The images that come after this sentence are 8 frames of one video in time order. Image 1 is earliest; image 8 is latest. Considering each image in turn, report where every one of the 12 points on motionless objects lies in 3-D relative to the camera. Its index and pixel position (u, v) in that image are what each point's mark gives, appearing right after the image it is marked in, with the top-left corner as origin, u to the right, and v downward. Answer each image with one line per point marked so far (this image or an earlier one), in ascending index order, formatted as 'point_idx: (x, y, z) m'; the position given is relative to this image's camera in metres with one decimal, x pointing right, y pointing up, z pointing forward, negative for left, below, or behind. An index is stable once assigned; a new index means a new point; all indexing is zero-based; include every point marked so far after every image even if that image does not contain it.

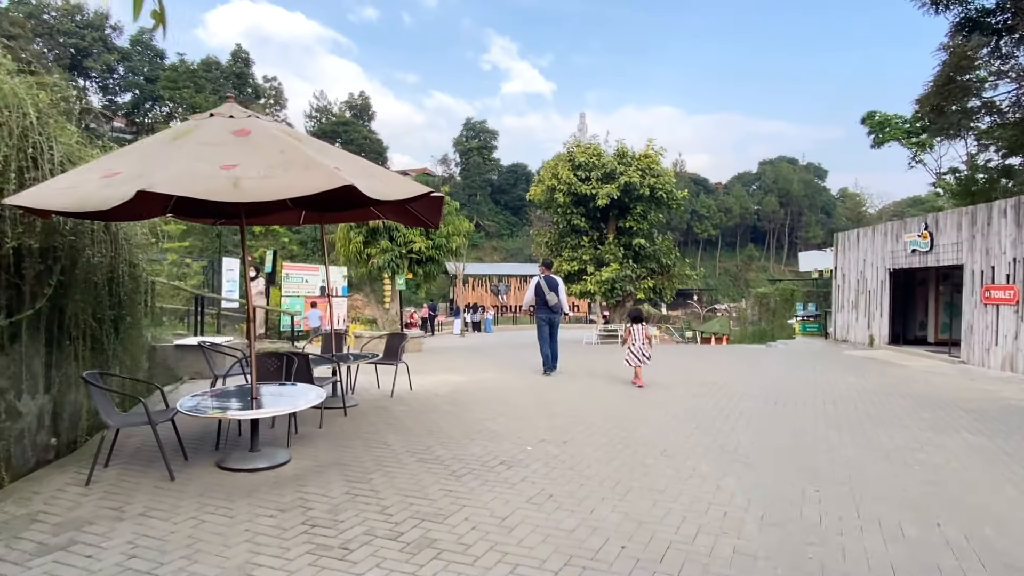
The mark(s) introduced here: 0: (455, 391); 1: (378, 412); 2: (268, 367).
0: (-0.8, -1.4, +9.2) m
1: (-1.6, -1.5, +7.7) m
2: (-2.5, -0.8, +6.6) m
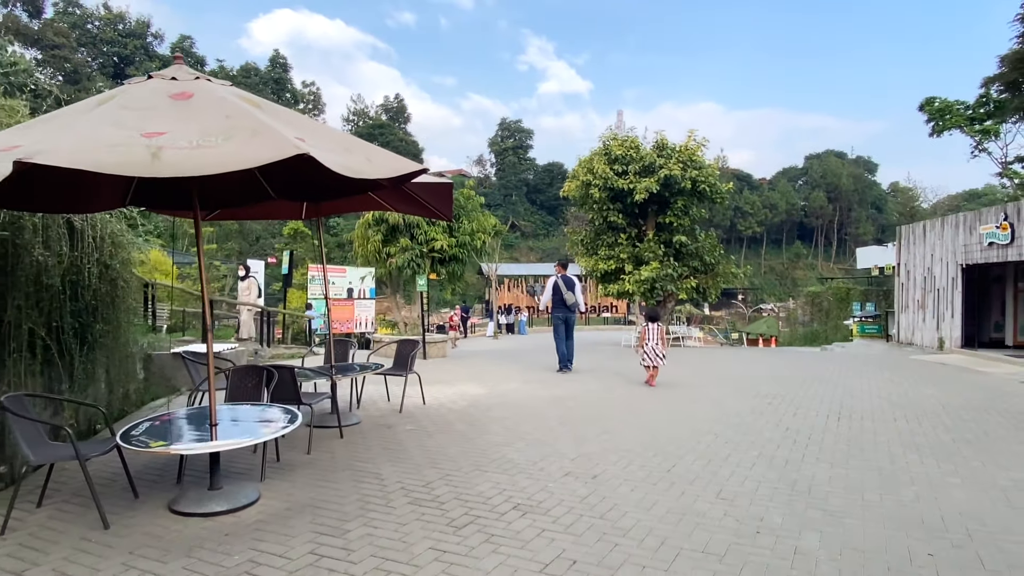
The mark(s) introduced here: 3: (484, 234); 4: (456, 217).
0: (-0.5, -1.5, +8.1) m
1: (-1.3, -1.5, +6.6) m
2: (-2.3, -0.9, +5.6) m
3: (-0.6, +1.2, +14.0) m
4: (-1.2, +1.5, +13.7) m
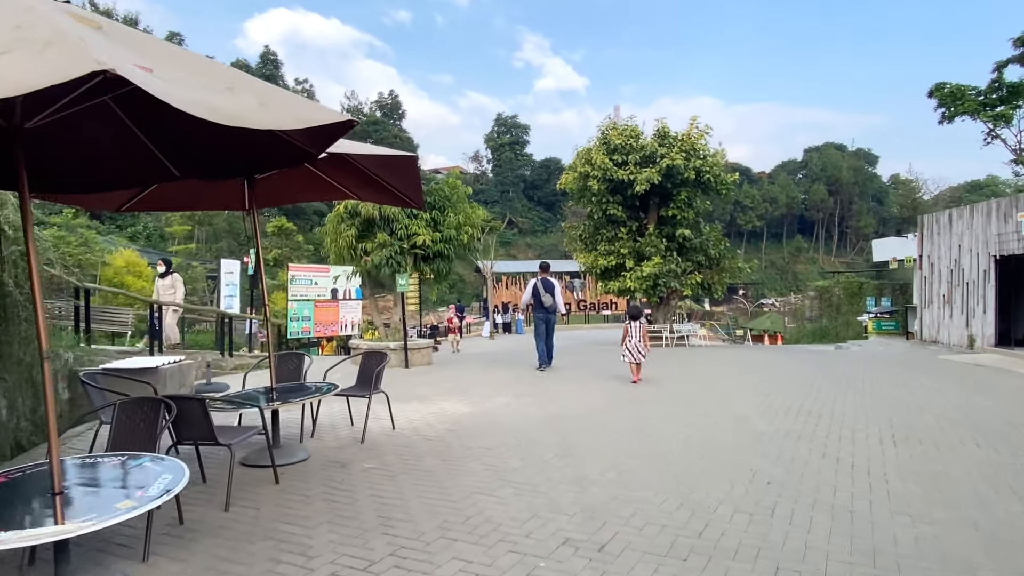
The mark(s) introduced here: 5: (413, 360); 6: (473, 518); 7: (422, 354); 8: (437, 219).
0: (-0.6, -1.5, +6.8) m
1: (-1.5, -1.5, +5.3) m
2: (-2.5, -0.9, +4.3) m
3: (-0.8, +1.2, +12.6) m
4: (-1.3, +1.5, +12.3) m
5: (-1.8, -1.3, +12.0) m
6: (-0.3, -1.5, +4.2) m
7: (-1.7, -1.2, +12.1) m
8: (-1.4, +1.3, +12.2) m
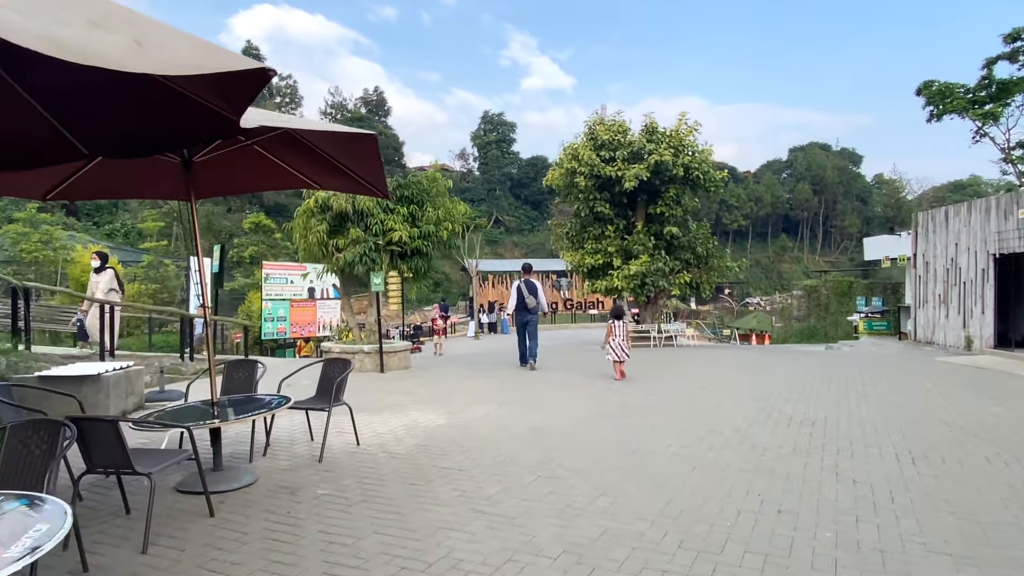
0: (-0.8, -1.5, +6.1) m
1: (-1.7, -1.5, +4.6) m
2: (-2.6, -0.9, +3.6) m
3: (-1.1, +1.2, +11.9) m
4: (-1.7, +1.5, +11.6) m
5: (-2.1, -1.3, +11.3) m
6: (-0.4, -1.5, +3.5) m
7: (-2.0, -1.2, +11.4) m
8: (-1.7, +1.3, +11.4) m
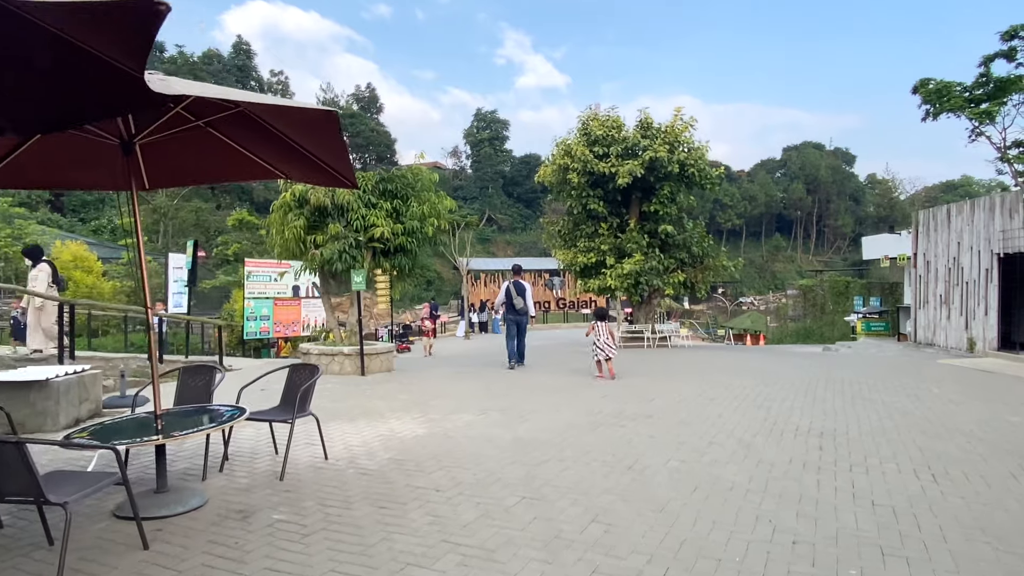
0: (-1.0, -1.5, +5.5) m
1: (-1.8, -1.5, +4.0) m
2: (-2.7, -0.9, +3.0) m
3: (-1.3, +1.2, +11.4) m
4: (-1.9, +1.5, +11.0) m
5: (-2.3, -1.3, +10.7) m
6: (-0.5, -1.5, +3.0) m
7: (-2.2, -1.2, +10.8) m
8: (-1.9, +1.3, +10.9) m
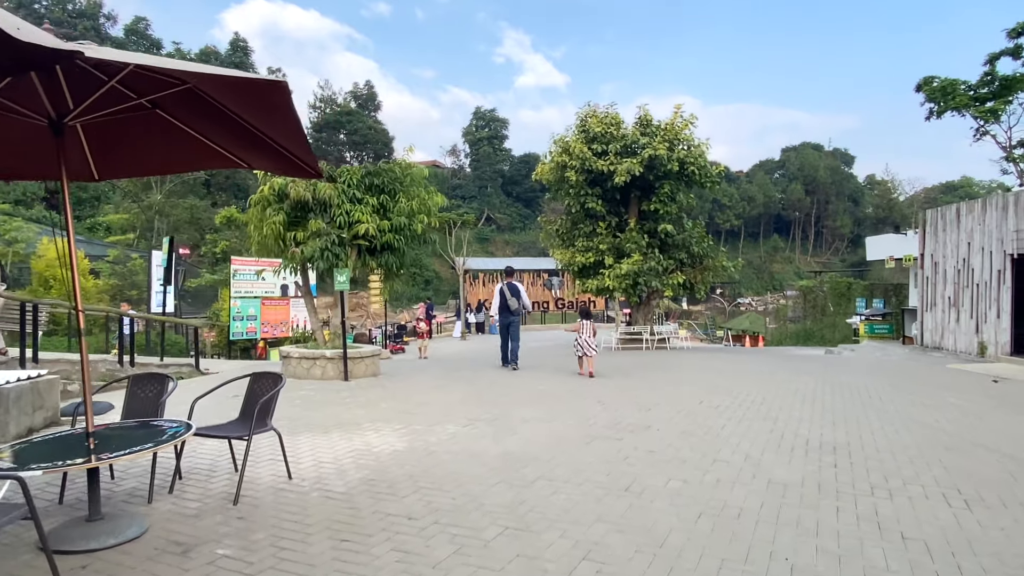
0: (-1.1, -1.5, +5.0) m
1: (-1.9, -1.5, +3.5) m
2: (-2.8, -0.9, +2.5) m
3: (-1.4, +1.2, +10.8) m
4: (-2.0, +1.5, +10.5) m
5: (-2.4, -1.3, +10.2) m
6: (-0.6, -1.5, +2.5) m
7: (-2.3, -1.2, +10.3) m
8: (-2.0, +1.3, +10.4) m
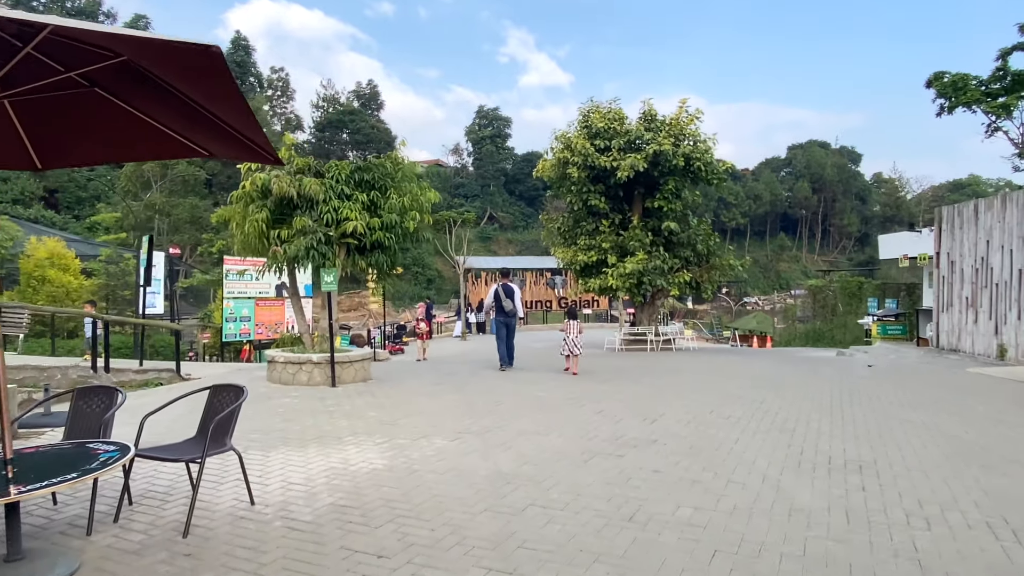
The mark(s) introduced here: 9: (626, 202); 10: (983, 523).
0: (-1.2, -1.5, +4.5) m
1: (-2.0, -1.5, +3.0) m
2: (-2.9, -0.9, +1.9) m
3: (-1.5, +1.2, +10.3) m
4: (-2.0, +1.5, +10.0) m
5: (-2.5, -1.3, +9.7) m
6: (-0.7, -1.5, +1.9) m
7: (-2.4, -1.2, +9.8) m
8: (-2.0, +1.3, +9.8) m
9: (+3.5, +2.6, +19.9) m
10: (+3.1, -1.5, +4.3) m
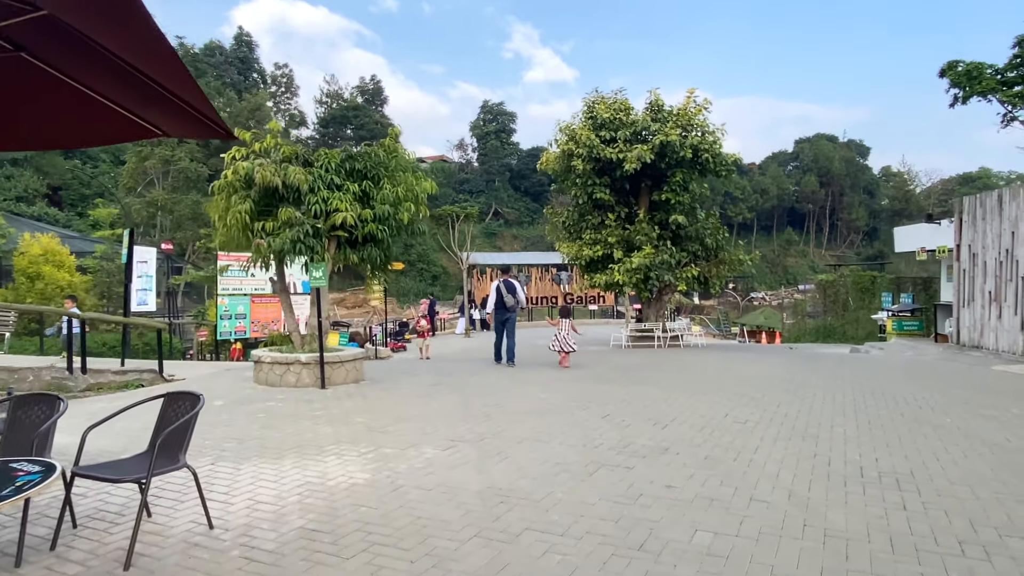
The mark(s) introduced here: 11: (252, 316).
0: (-1.2, -1.4, +3.9) m
1: (-2.0, -1.5, +2.4) m
2: (-3.0, -0.9, +1.4) m
3: (-1.4, +1.3, +9.7) m
4: (-2.0, +1.6, +9.4) m
5: (-2.5, -1.2, +9.1) m
6: (-0.8, -1.5, +1.4) m
7: (-2.4, -1.1, +9.2) m
8: (-2.0, +1.4, +9.3) m
9: (+3.6, +2.8, +19.3) m
10: (+3.0, -1.5, +3.7) m
11: (-6.4, -0.7, +16.0) m
